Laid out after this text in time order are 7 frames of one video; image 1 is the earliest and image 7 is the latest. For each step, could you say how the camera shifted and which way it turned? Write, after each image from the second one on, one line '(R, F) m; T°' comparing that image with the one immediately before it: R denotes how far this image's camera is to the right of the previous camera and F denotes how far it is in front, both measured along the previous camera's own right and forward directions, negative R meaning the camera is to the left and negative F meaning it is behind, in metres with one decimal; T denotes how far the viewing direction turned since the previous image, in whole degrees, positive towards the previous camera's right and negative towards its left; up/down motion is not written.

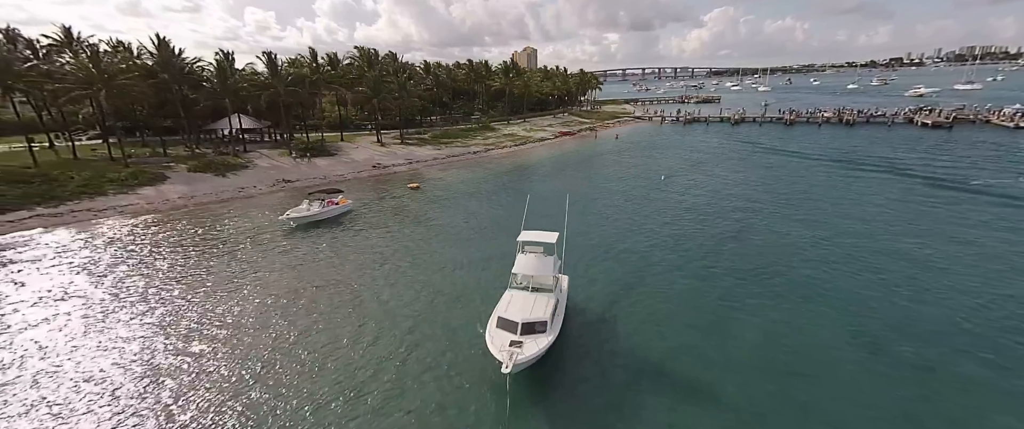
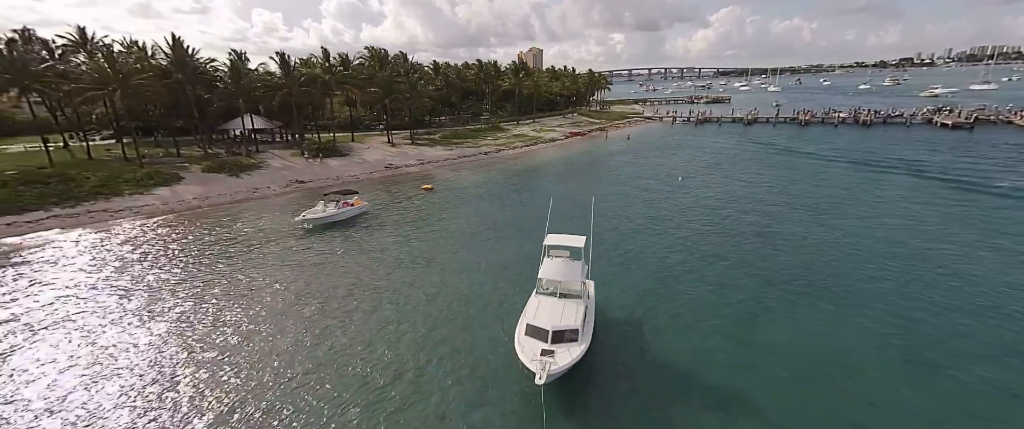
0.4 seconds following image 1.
(-1.1, +0.5) m; -1°
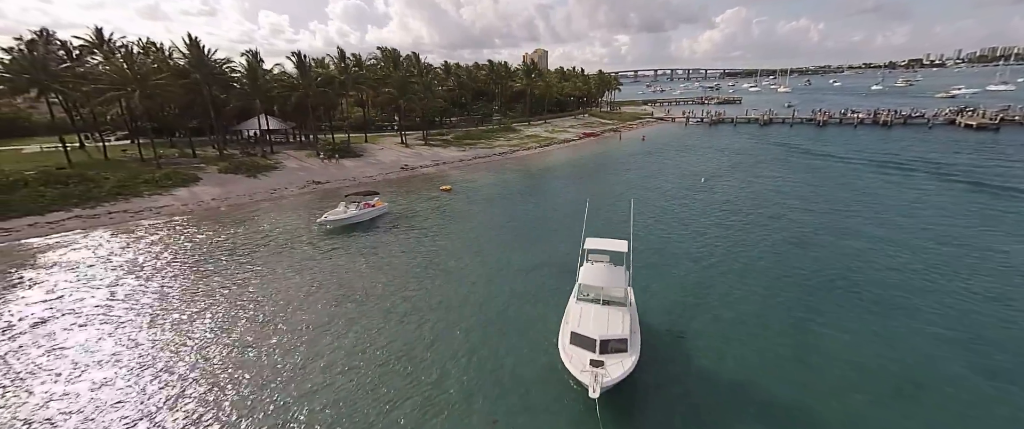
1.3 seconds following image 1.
(-1.6, +0.6) m; -1°
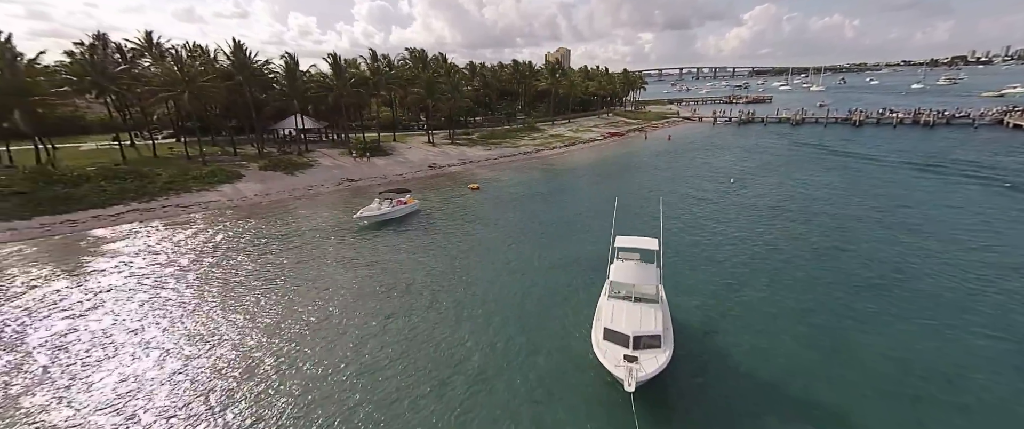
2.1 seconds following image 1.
(-1.0, -0.2) m; -3°
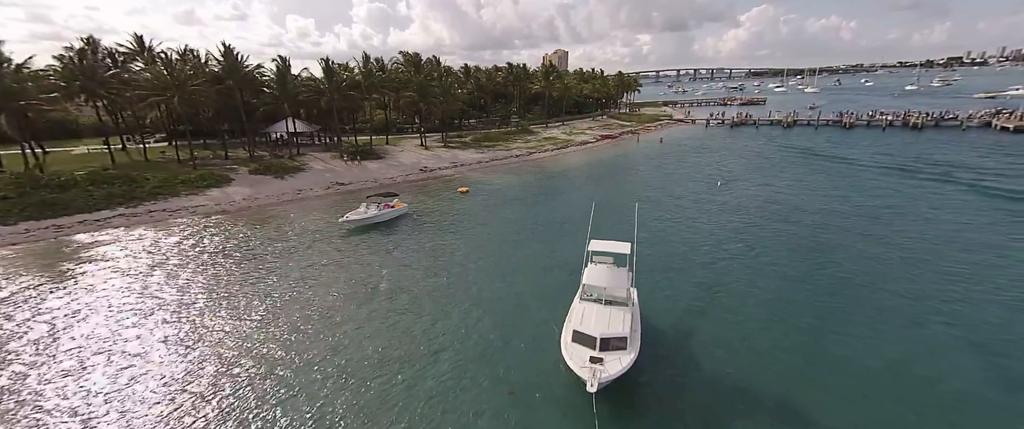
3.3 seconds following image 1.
(+1.0, -0.2) m; 0°
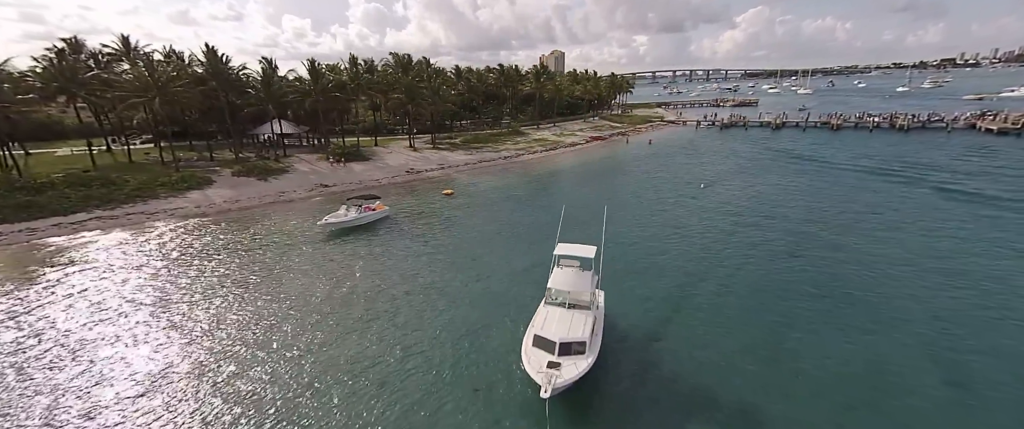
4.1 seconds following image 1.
(+1.4, 0.0) m; 0°
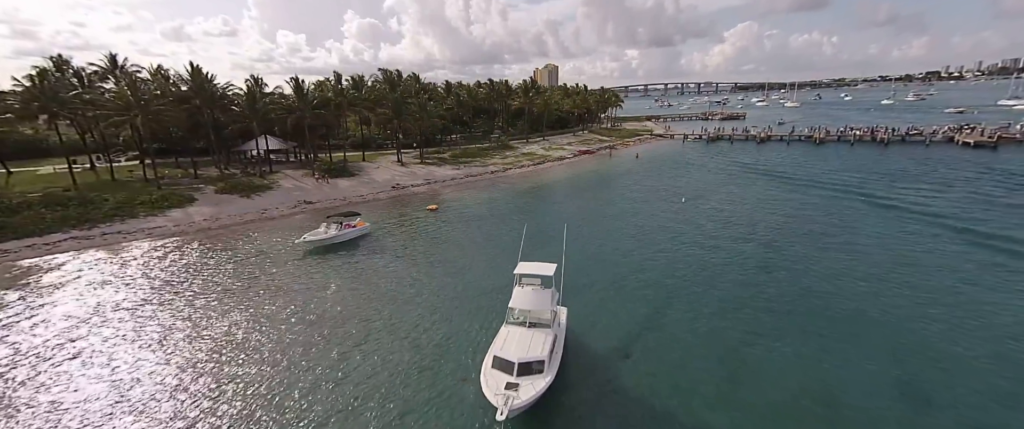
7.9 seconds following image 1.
(+1.2, -0.1) m; +1°
